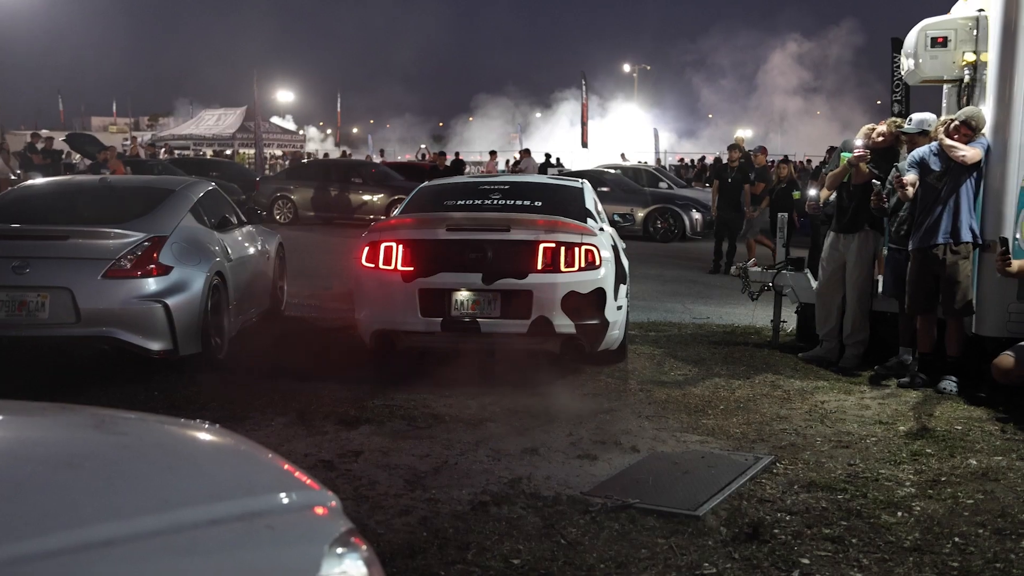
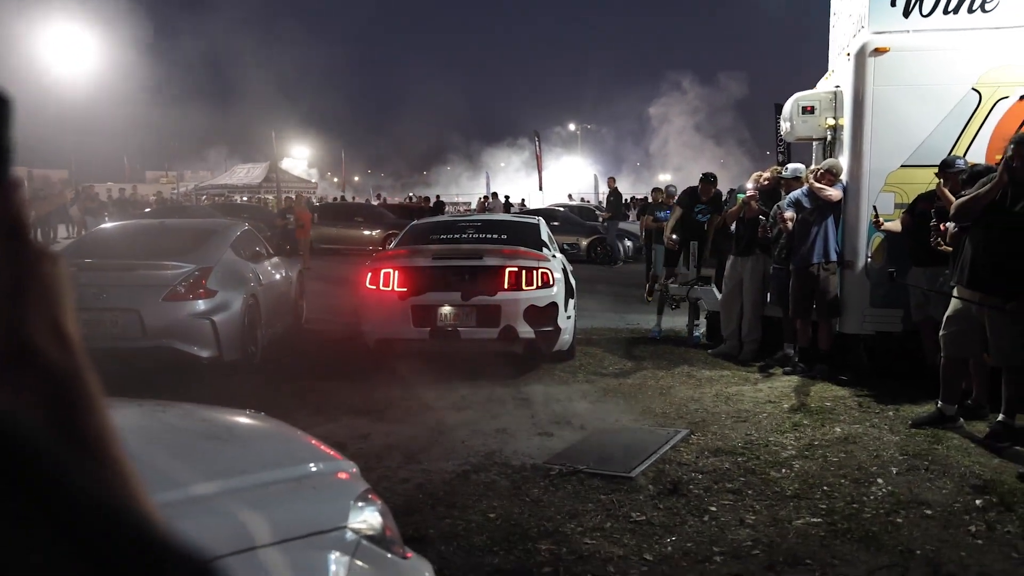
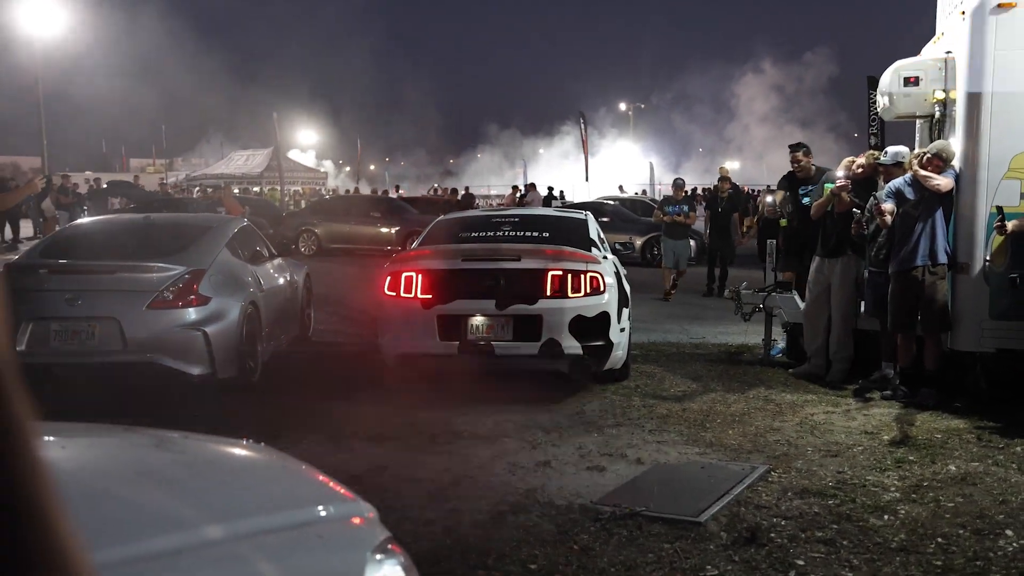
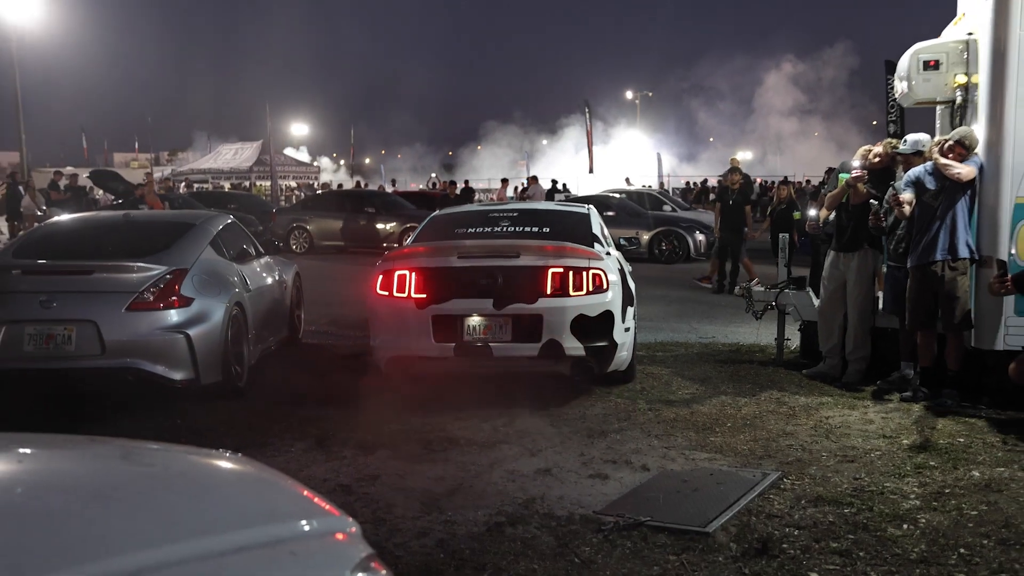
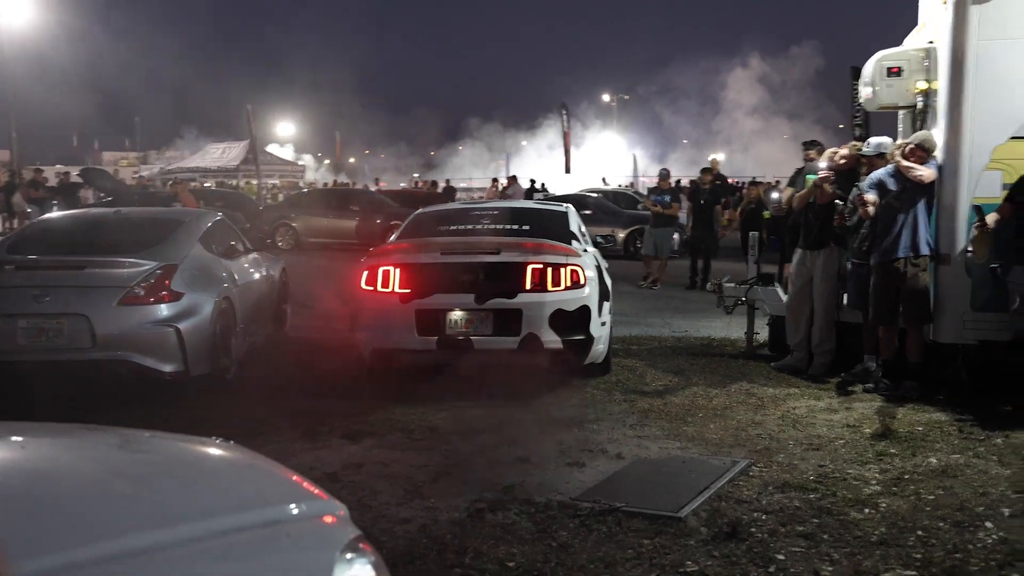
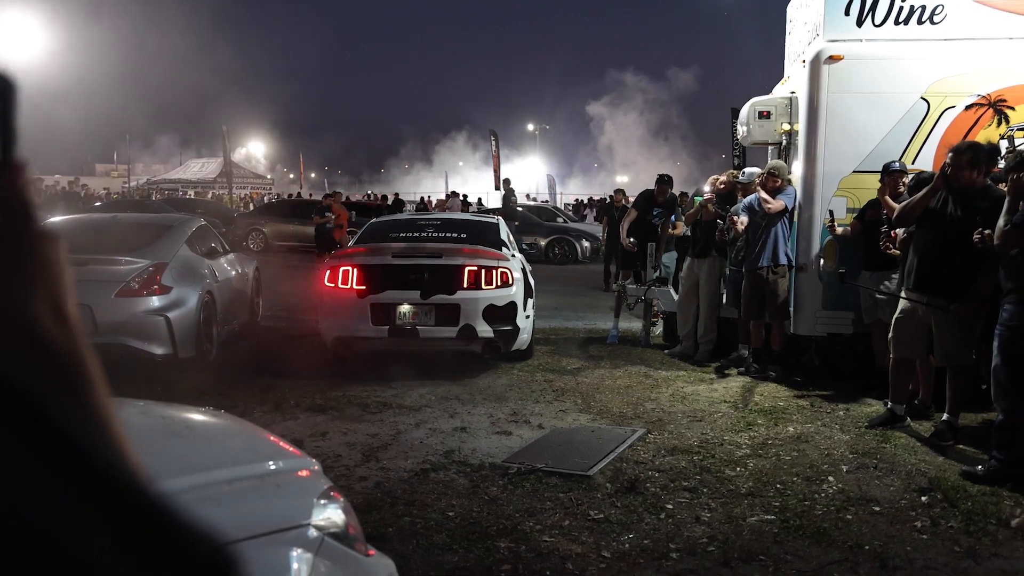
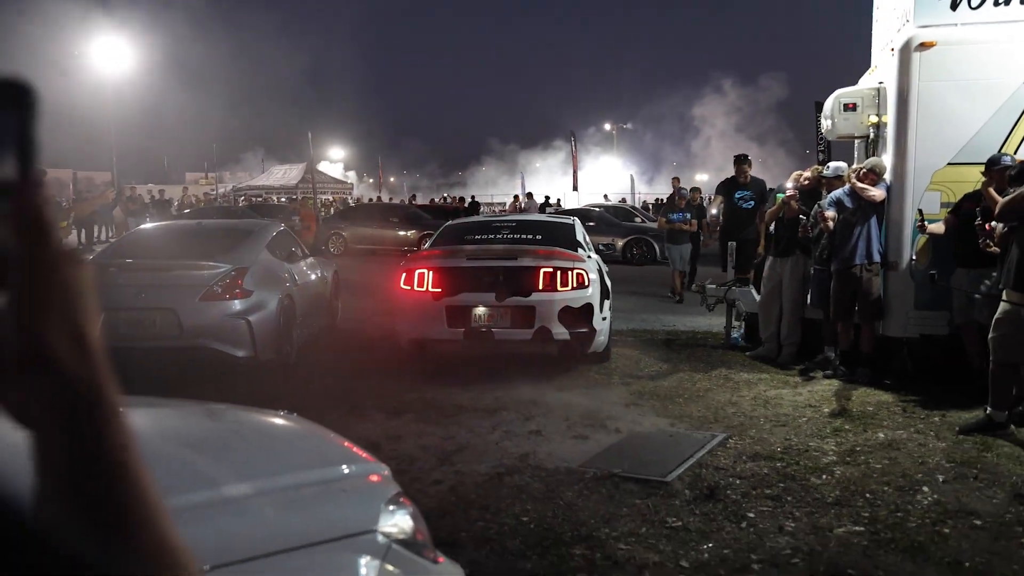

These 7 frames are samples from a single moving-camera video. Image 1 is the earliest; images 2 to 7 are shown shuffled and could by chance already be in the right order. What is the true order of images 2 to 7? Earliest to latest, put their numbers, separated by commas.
4, 5, 3, 7, 2, 6
